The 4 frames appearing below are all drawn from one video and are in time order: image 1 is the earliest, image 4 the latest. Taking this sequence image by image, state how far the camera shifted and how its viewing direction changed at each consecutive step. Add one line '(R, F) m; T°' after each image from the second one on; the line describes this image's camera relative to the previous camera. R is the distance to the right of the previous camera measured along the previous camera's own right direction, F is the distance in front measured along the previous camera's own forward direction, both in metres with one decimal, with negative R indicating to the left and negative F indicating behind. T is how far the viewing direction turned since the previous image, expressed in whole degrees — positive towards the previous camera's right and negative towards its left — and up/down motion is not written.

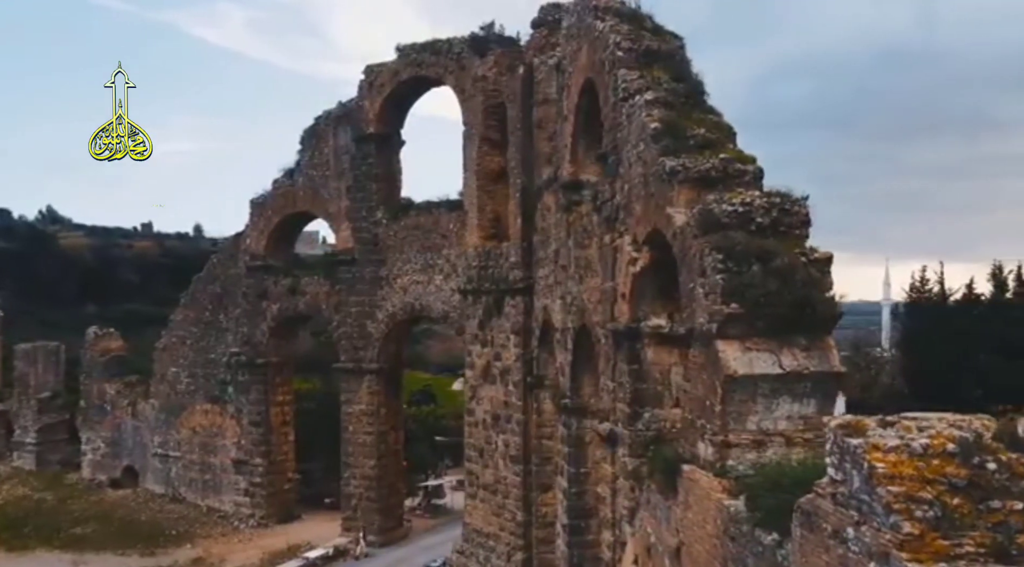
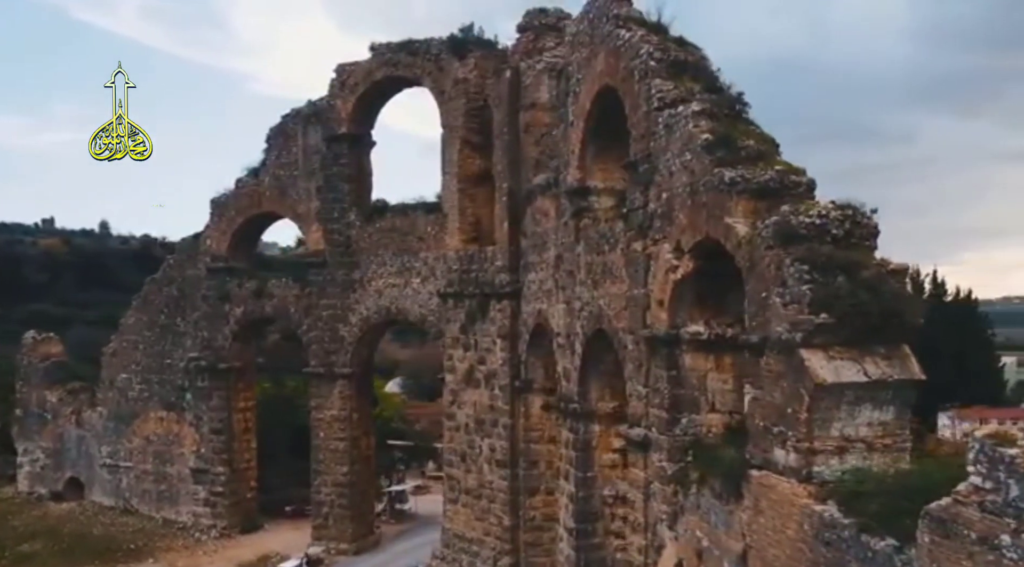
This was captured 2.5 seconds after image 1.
(-1.1, +0.1) m; +6°
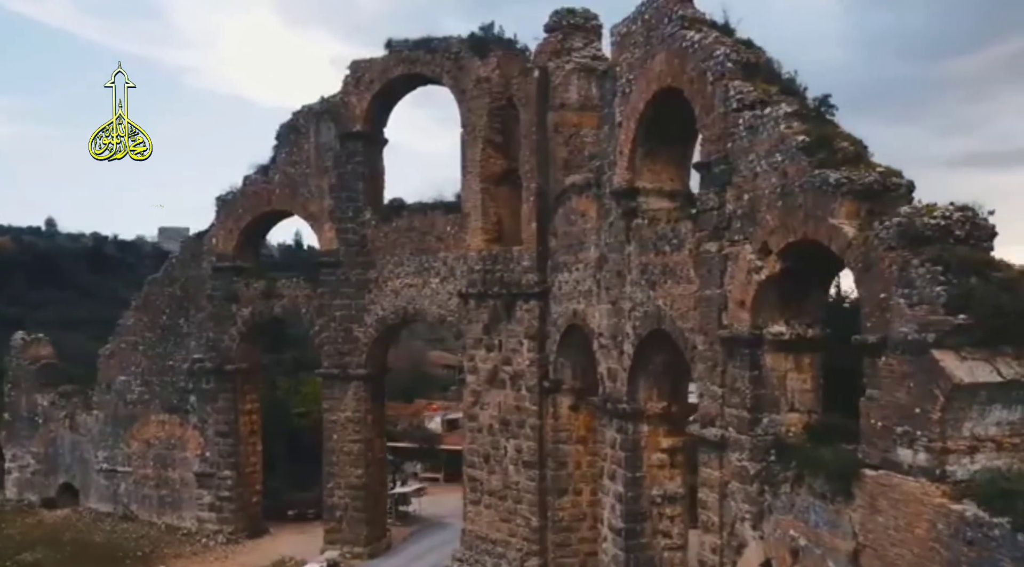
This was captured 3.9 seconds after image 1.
(-1.2, +0.1) m; +4°
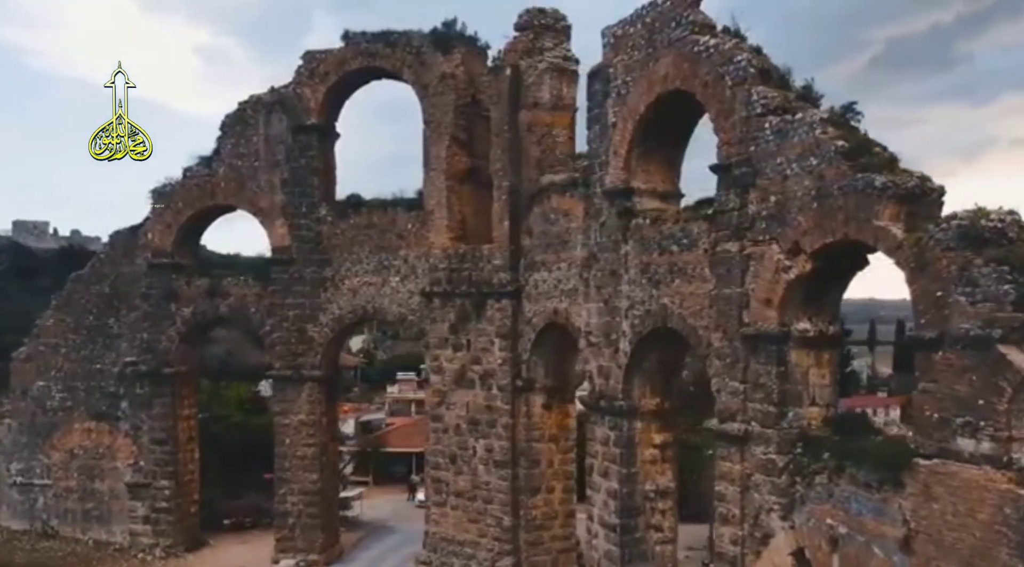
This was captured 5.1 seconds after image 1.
(-1.5, +0.2) m; +9°
